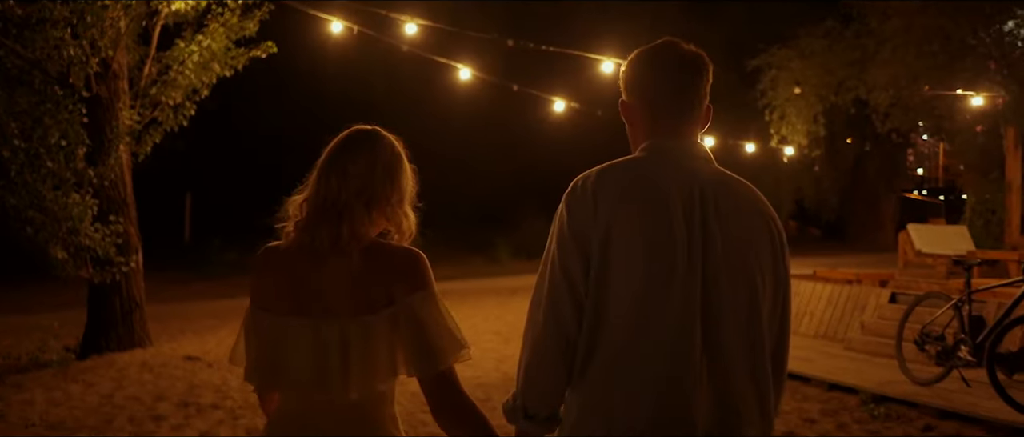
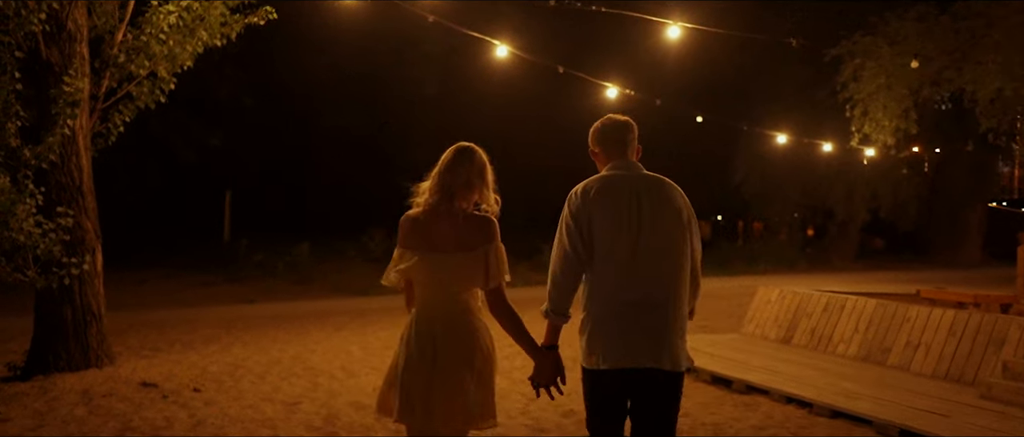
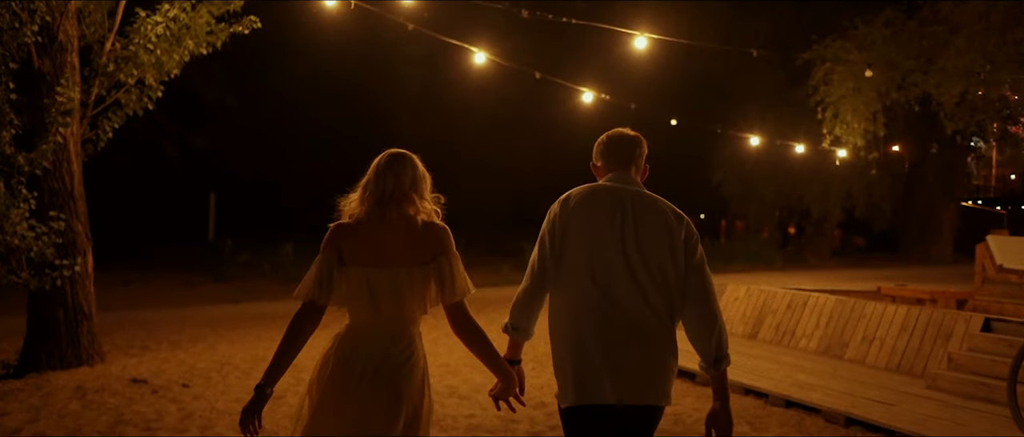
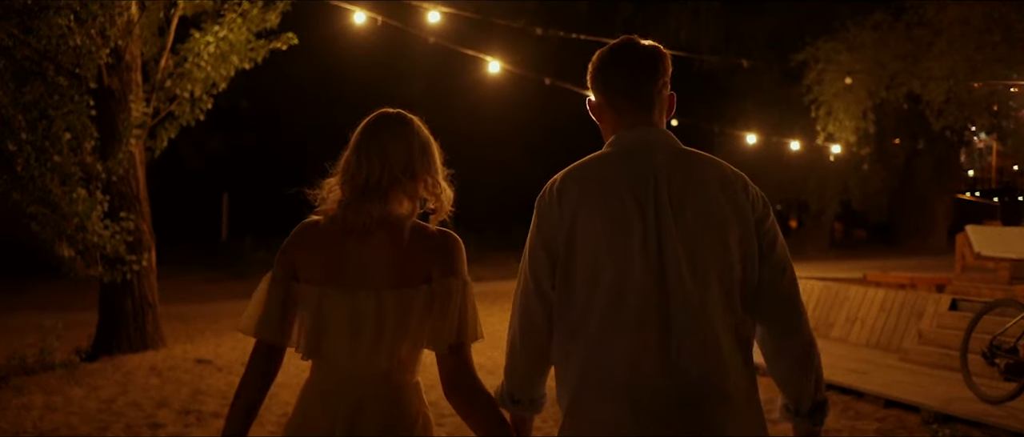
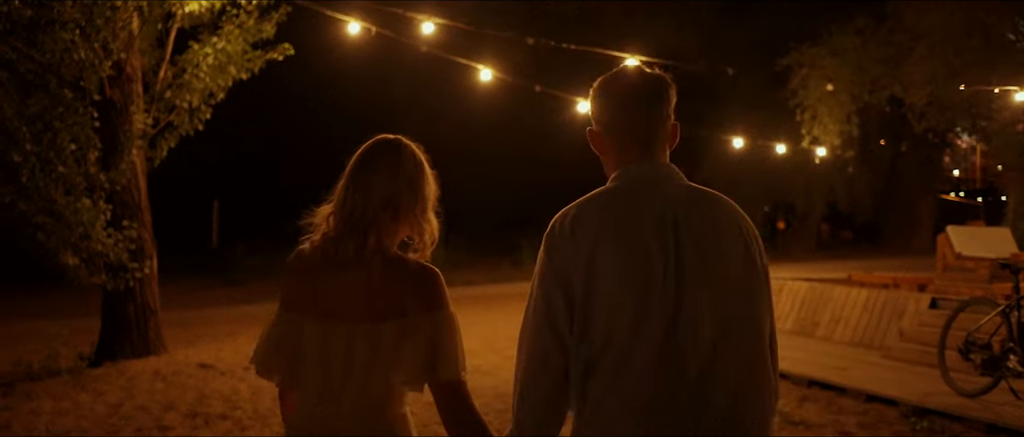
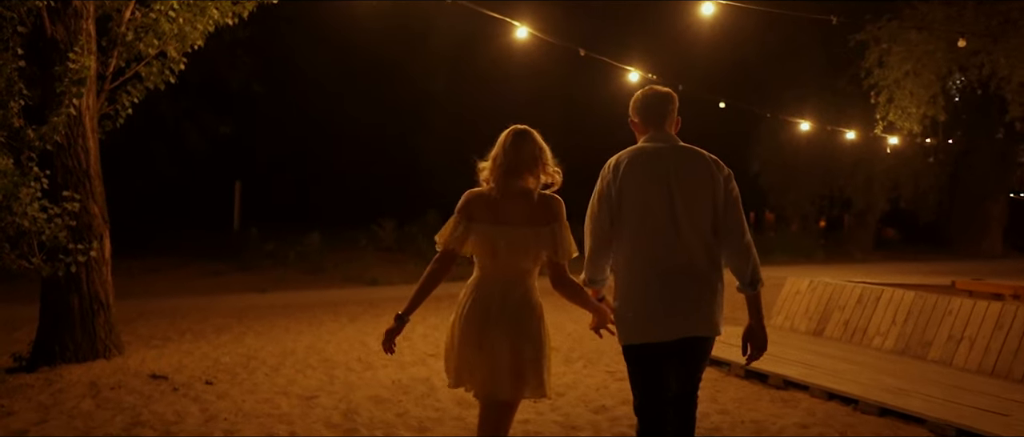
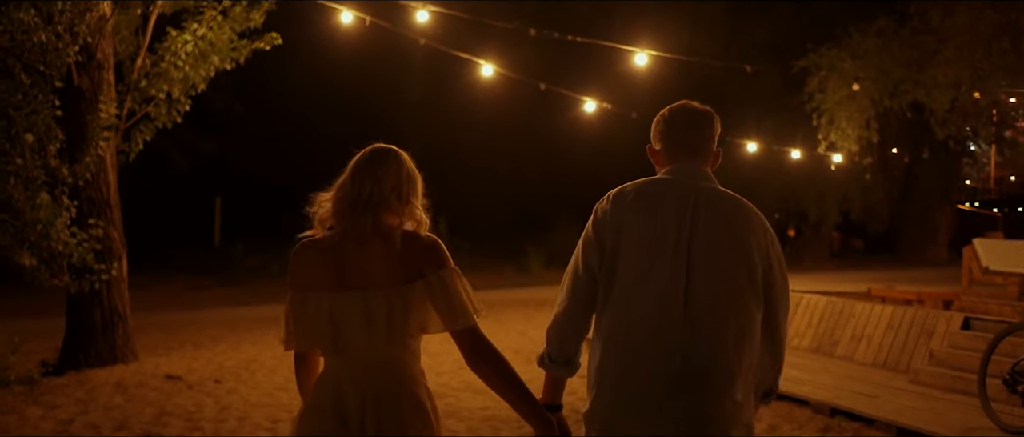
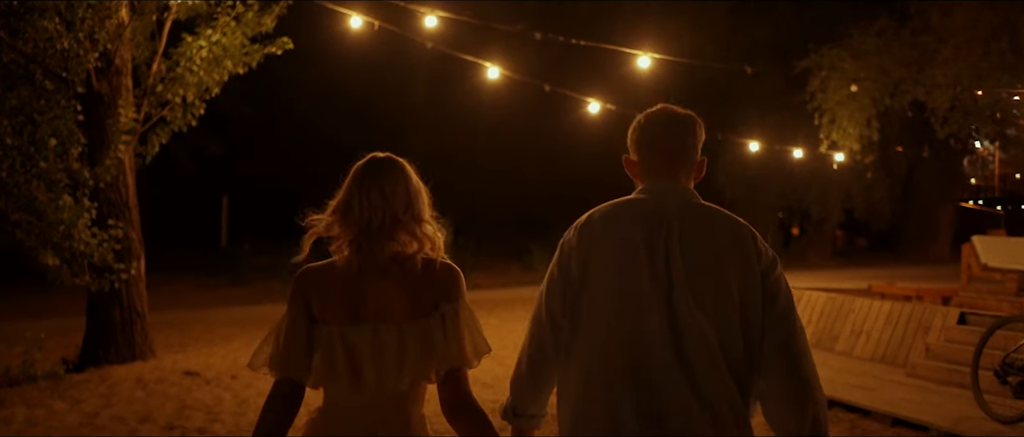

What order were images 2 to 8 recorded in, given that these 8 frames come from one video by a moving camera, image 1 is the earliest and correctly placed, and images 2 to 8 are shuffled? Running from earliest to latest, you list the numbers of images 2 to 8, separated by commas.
5, 4, 8, 7, 3, 2, 6
